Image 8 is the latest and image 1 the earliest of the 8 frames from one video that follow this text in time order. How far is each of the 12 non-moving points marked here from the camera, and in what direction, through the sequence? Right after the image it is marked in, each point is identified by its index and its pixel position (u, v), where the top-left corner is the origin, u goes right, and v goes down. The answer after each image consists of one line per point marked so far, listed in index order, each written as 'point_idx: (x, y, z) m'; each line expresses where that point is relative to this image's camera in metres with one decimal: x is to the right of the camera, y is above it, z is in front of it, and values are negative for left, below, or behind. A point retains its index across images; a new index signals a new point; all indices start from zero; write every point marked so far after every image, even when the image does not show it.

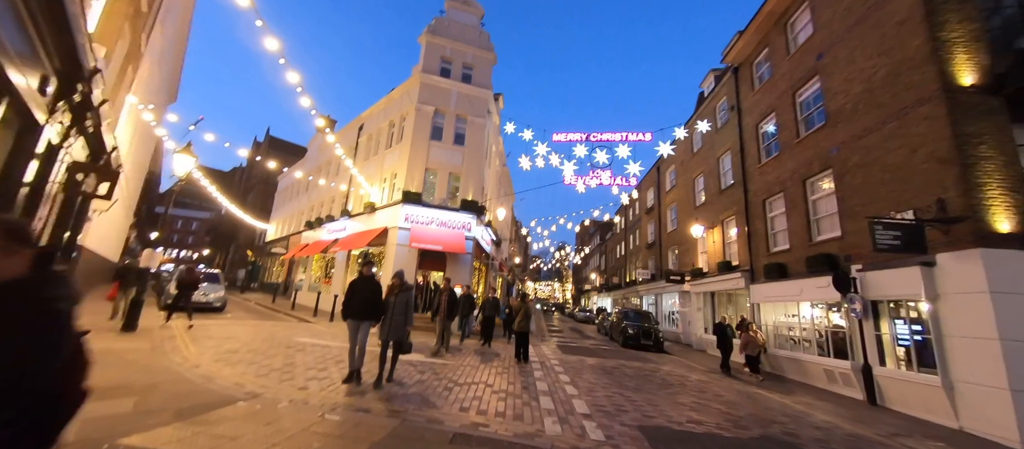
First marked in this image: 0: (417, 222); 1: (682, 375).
0: (-4.1, +0.1, +15.6) m
1: (+4.6, -4.0, +9.9) m
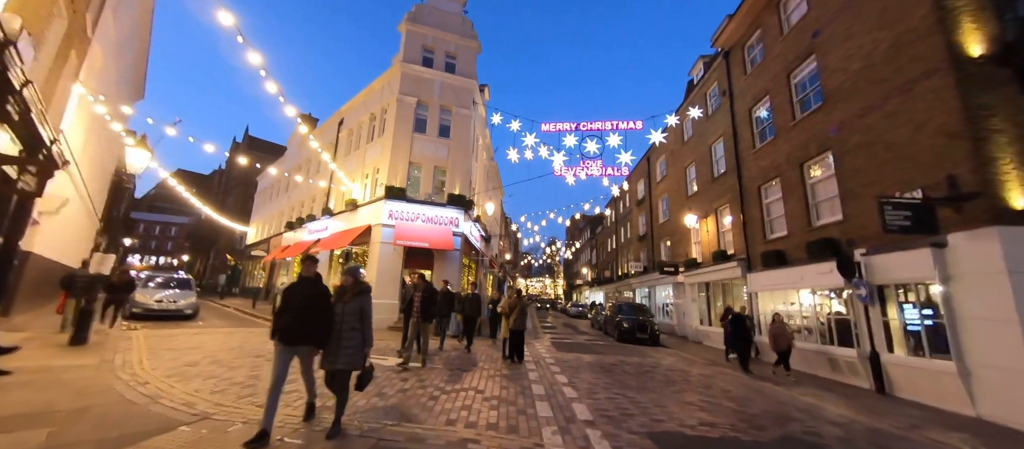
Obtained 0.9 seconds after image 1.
0: (-4.5, +0.2, +14.9) m
1: (+4.4, -3.7, +9.4) m
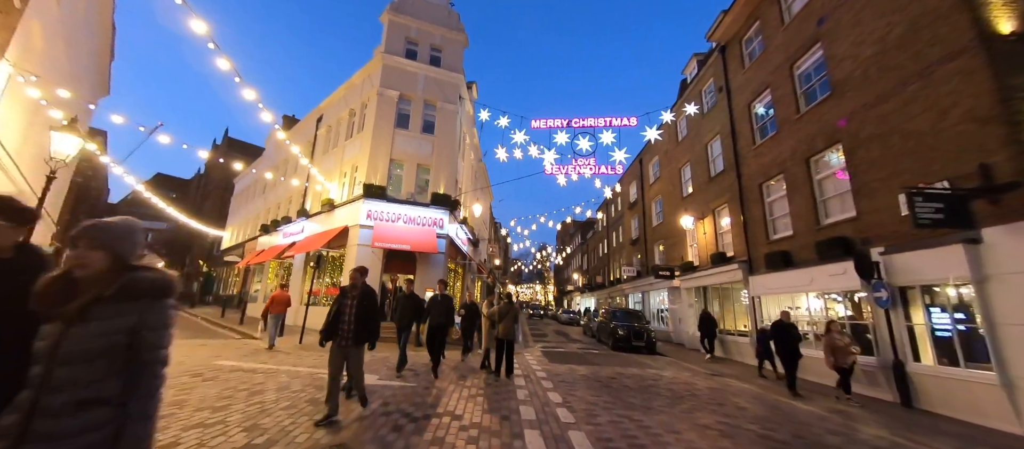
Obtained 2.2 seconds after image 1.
0: (-5.0, +0.2, +13.9) m
1: (+4.1, -3.7, +8.5) m
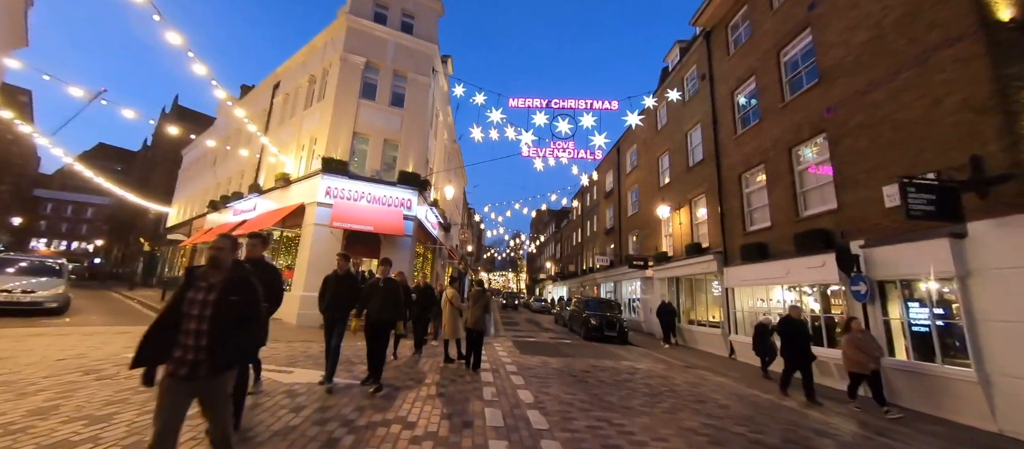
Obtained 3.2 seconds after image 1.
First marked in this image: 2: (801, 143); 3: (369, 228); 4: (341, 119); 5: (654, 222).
0: (-5.9, +0.9, +12.7) m
1: (+3.4, -3.4, +8.2) m
2: (+7.9, +2.2, +10.0) m
3: (-4.8, -0.1, +12.3) m
4: (-6.3, +3.9, +13.5) m
5: (+7.1, +0.1, +18.6) m
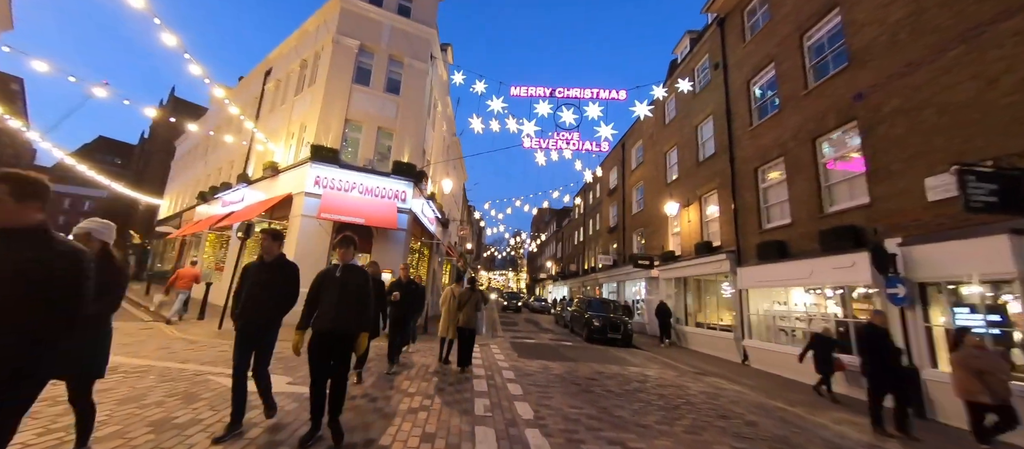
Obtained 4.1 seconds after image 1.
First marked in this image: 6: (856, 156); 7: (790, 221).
0: (-5.9, +1.2, +11.9) m
1: (+3.3, -3.2, +7.4) m
2: (+7.9, +2.3, +9.2) m
3: (-4.8, +0.1, +11.6) m
4: (-6.2, +4.1, +12.7) m
5: (+7.2, +0.2, +17.8) m
6: (+8.0, +1.6, +8.7) m
7: (+7.6, +0.1, +10.1) m
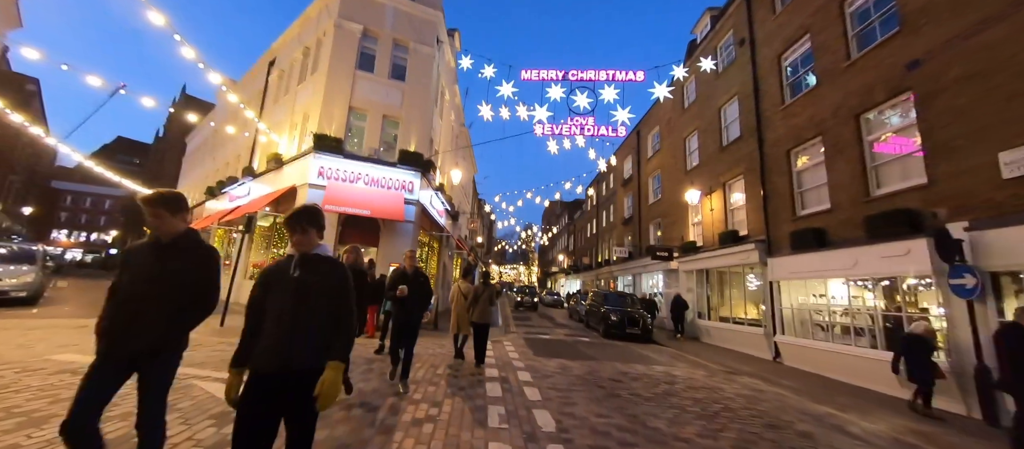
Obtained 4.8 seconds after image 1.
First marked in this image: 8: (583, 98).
0: (-5.5, +1.4, +11.5) m
1: (+3.6, -2.9, +6.7) m
2: (+8.2, +2.6, +8.3) m
3: (-4.4, +0.4, +11.1) m
4: (-5.8, +4.4, +12.2) m
5: (+7.7, +0.7, +17.0) m
6: (+8.2, +1.9, +7.8) m
7: (+8.0, +0.4, +9.2) m
8: (+2.6, +4.5, +13.2) m
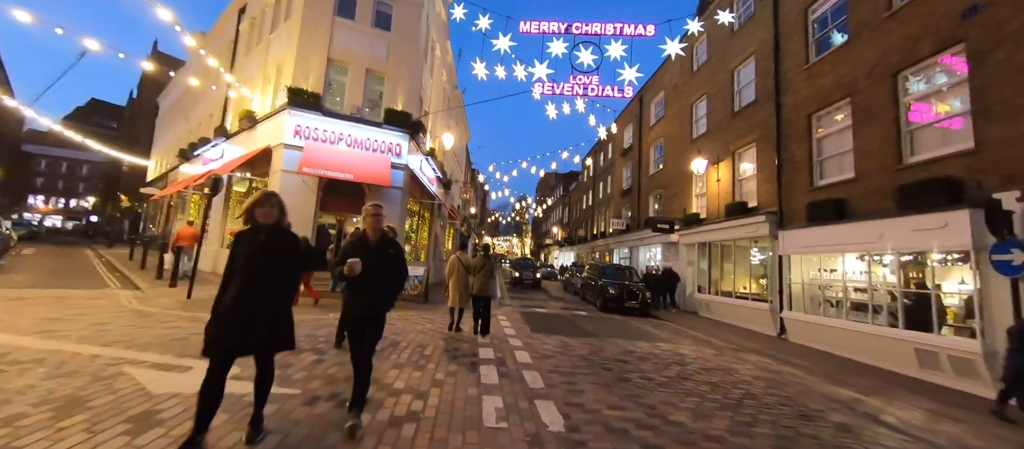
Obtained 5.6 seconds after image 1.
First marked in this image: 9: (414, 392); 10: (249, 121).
0: (-5.6, +2.4, +10.4) m
1: (+3.6, -2.4, +6.2) m
2: (+8.1, +3.3, +7.5) m
3: (-4.5, +1.3, +10.1) m
4: (-5.9, +5.4, +10.9) m
5: (+7.5, +2.0, +16.2) m
6: (+8.2, +2.5, +7.0) m
7: (+7.9, +1.1, +8.5) m
8: (+2.5, +5.5, +12.0) m
9: (-1.0, -1.7, +3.7) m
10: (-8.3, +3.3, +11.6) m
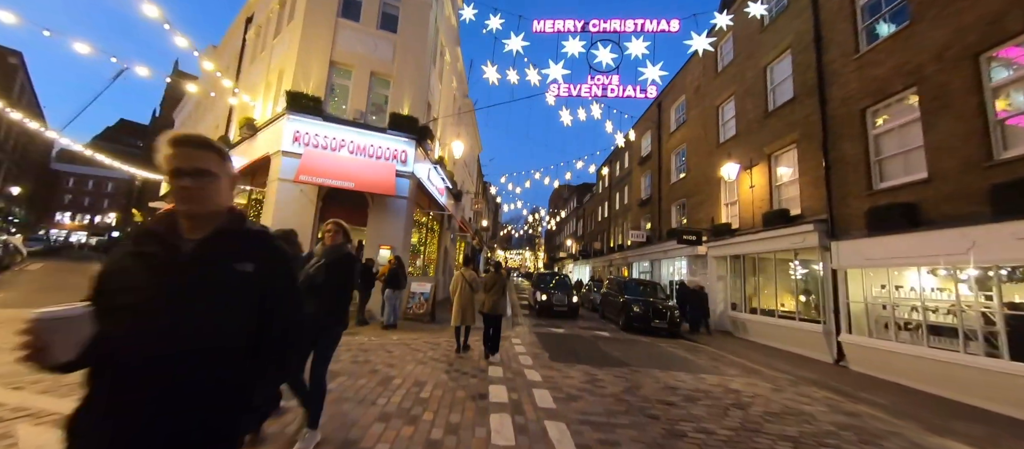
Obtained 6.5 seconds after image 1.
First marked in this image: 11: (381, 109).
0: (-5.2, +2.1, +9.7) m
1: (+3.8, -2.5, +5.0) m
2: (+8.4, +3.1, +6.3) m
3: (-4.2, +1.0, +9.3) m
4: (-5.5, +5.1, +10.3) m
5: (+8.1, +1.5, +15.0) m
6: (+8.5, +2.4, +5.8) m
7: (+8.2, +1.0, +7.3) m
8: (+2.9, +5.2, +11.1) m
9: (-0.9, -1.7, +2.7) m
10: (-7.9, +2.9, +11.0) m
11: (-3.9, +3.4, +11.1) m
